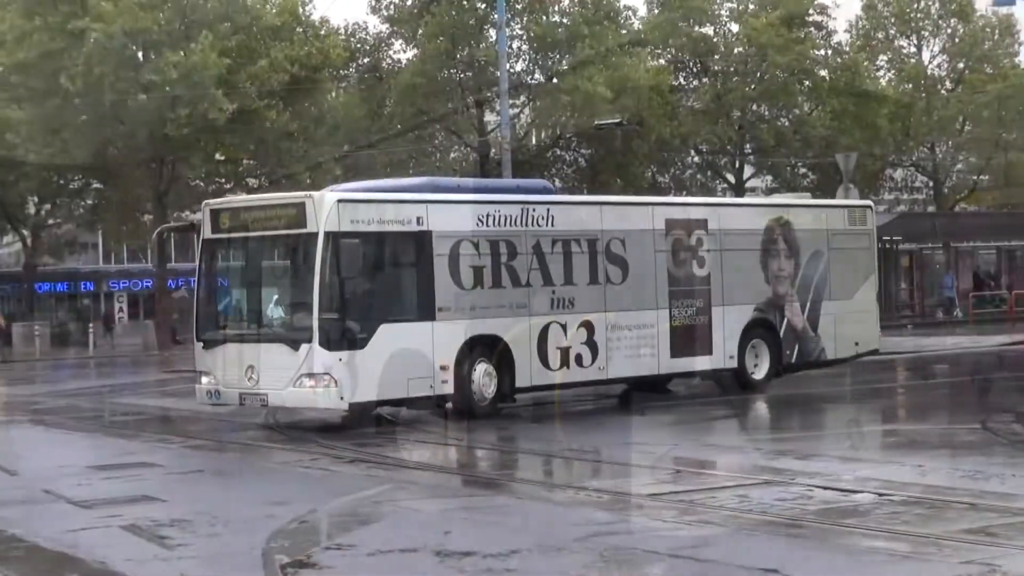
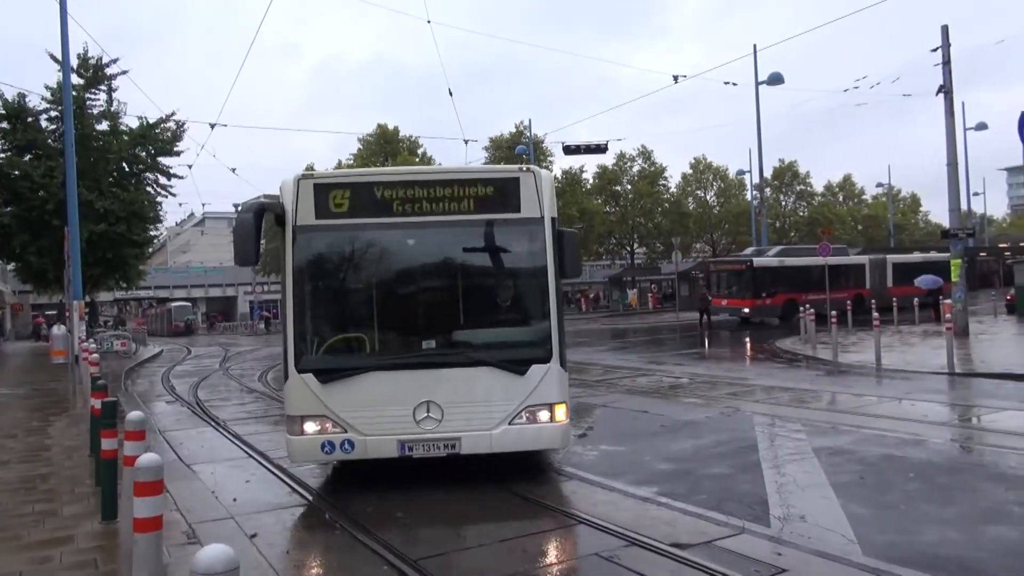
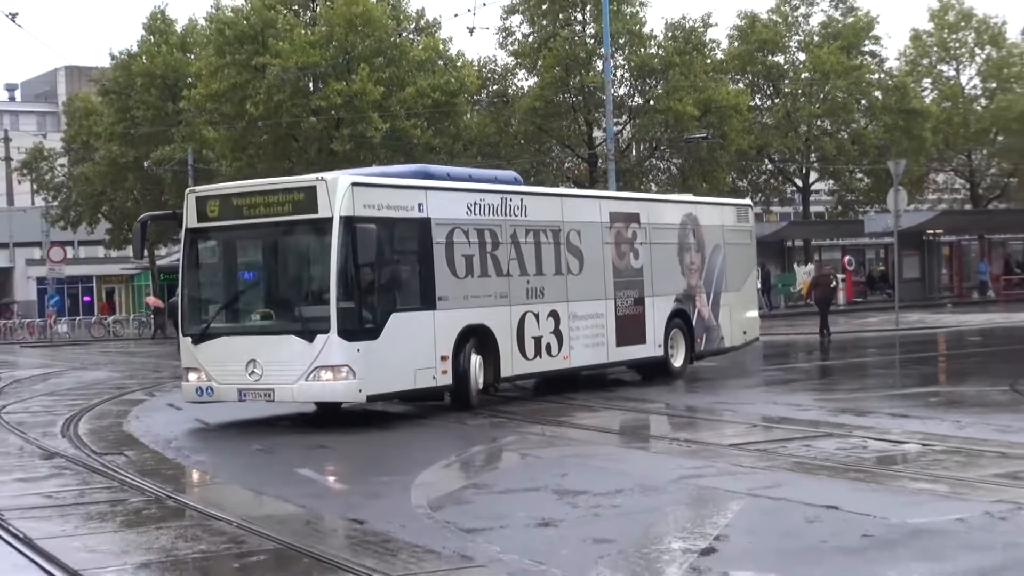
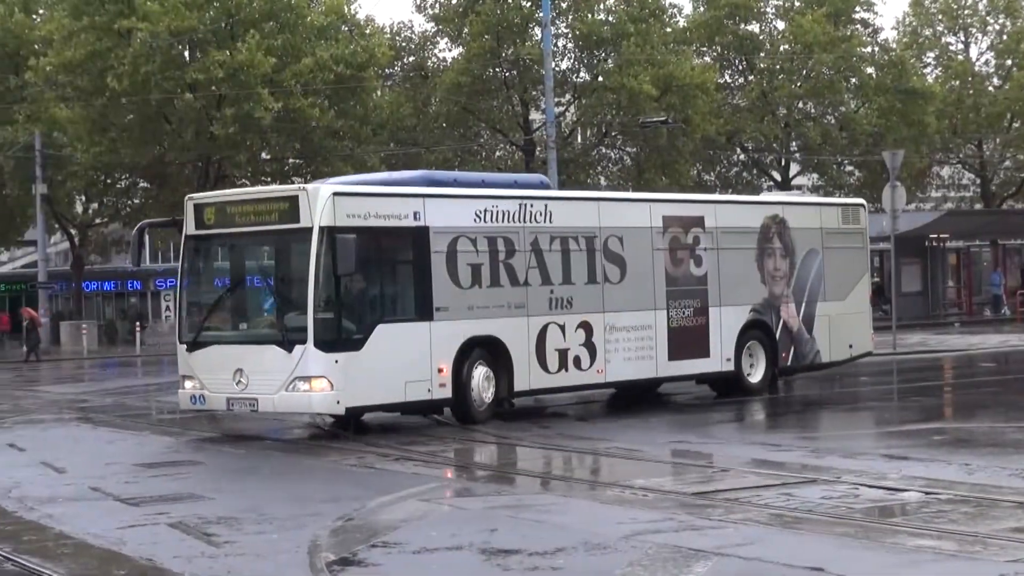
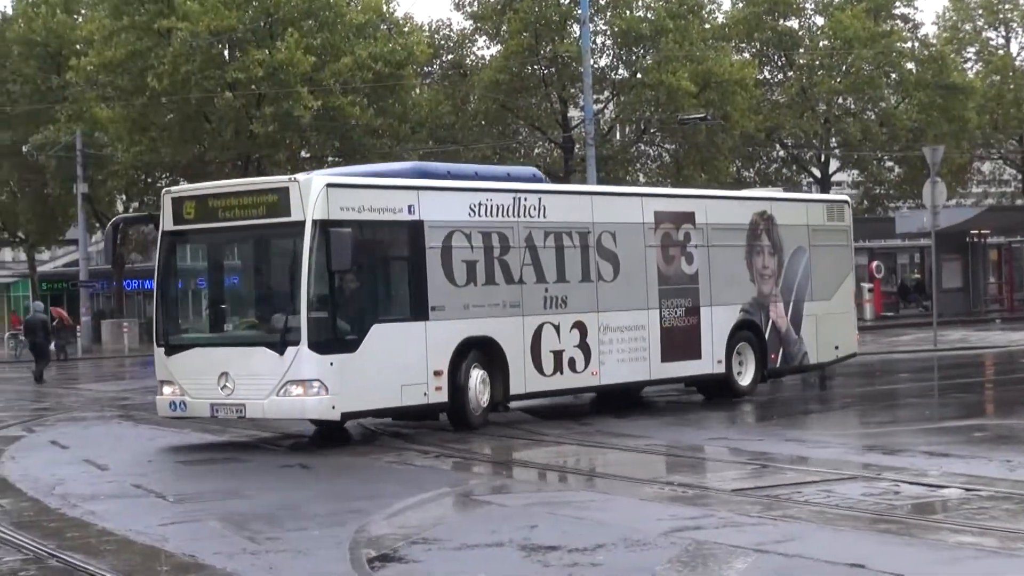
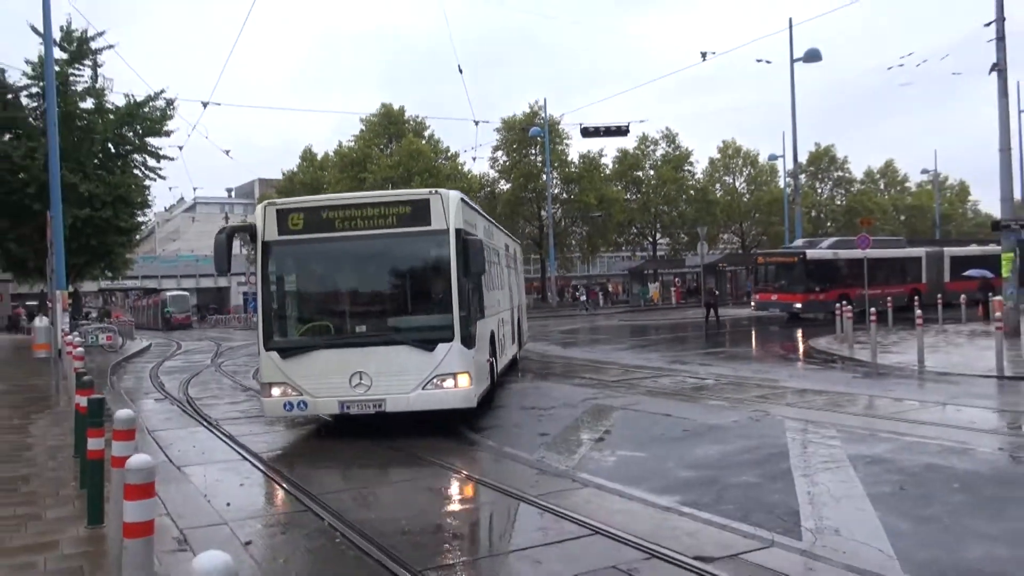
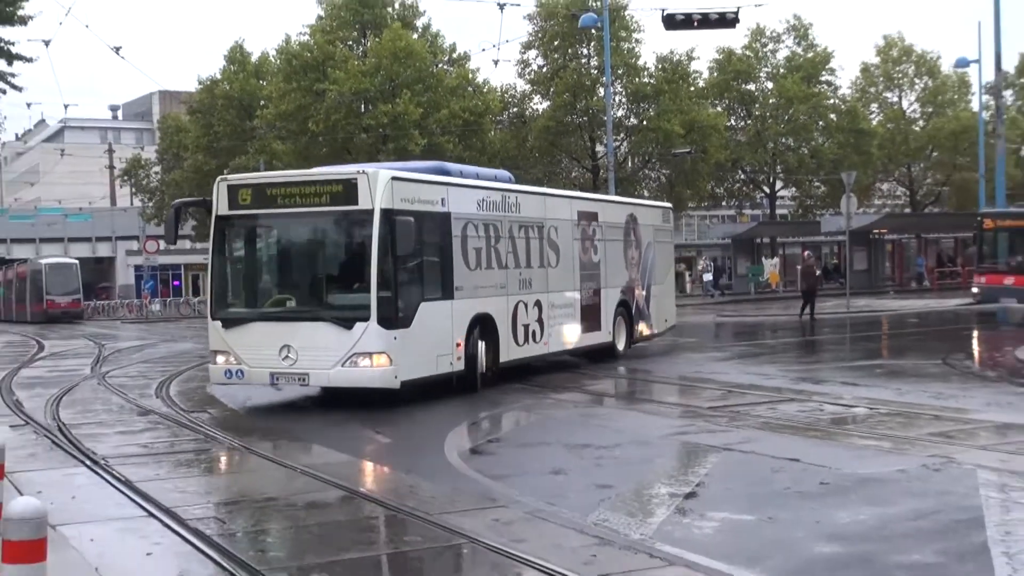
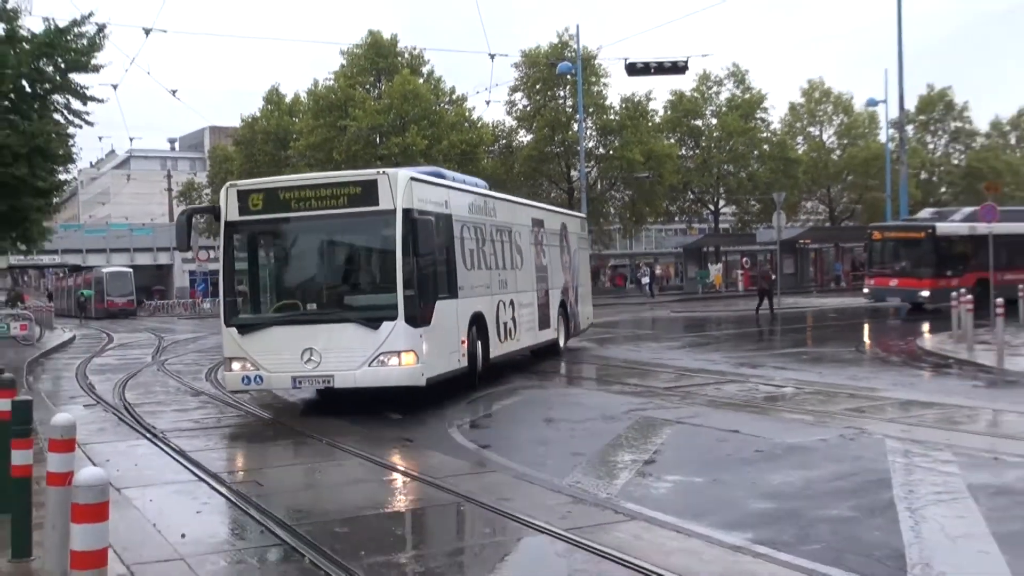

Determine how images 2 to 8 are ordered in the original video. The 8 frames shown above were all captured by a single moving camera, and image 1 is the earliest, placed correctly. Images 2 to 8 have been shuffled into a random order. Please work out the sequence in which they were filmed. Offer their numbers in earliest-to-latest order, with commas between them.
4, 5, 3, 7, 8, 6, 2
